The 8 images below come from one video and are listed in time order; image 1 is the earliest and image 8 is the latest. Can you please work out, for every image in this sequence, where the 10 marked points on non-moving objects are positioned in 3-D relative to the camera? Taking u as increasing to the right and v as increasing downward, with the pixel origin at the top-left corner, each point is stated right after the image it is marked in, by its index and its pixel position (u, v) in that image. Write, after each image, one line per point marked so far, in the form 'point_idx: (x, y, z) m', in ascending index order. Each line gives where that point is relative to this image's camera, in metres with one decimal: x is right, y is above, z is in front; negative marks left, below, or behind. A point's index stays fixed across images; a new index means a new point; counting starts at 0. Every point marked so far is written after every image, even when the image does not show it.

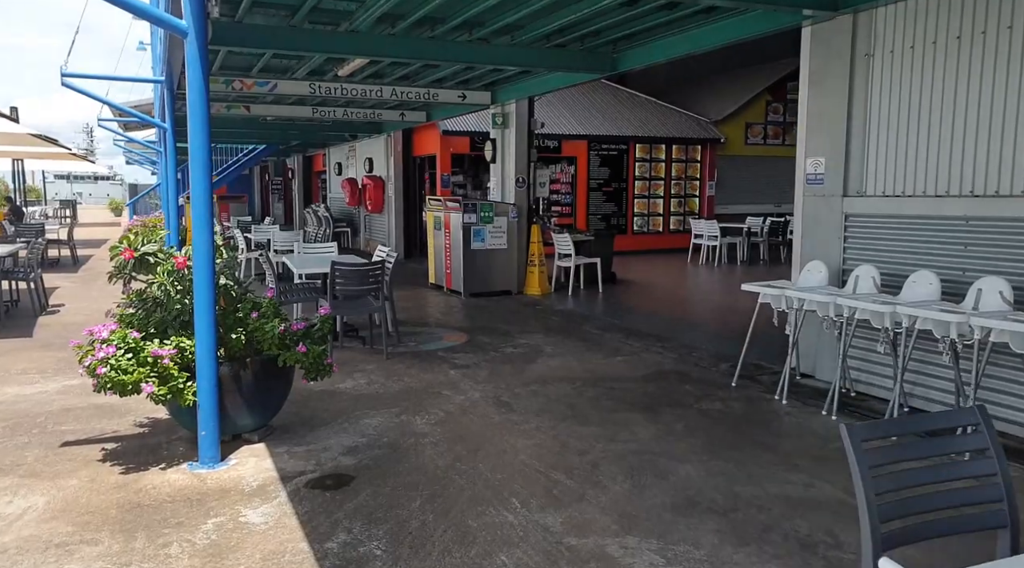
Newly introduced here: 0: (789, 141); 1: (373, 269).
0: (+6.6, +3.4, +18.9) m
1: (-1.2, +0.1, +6.7) m
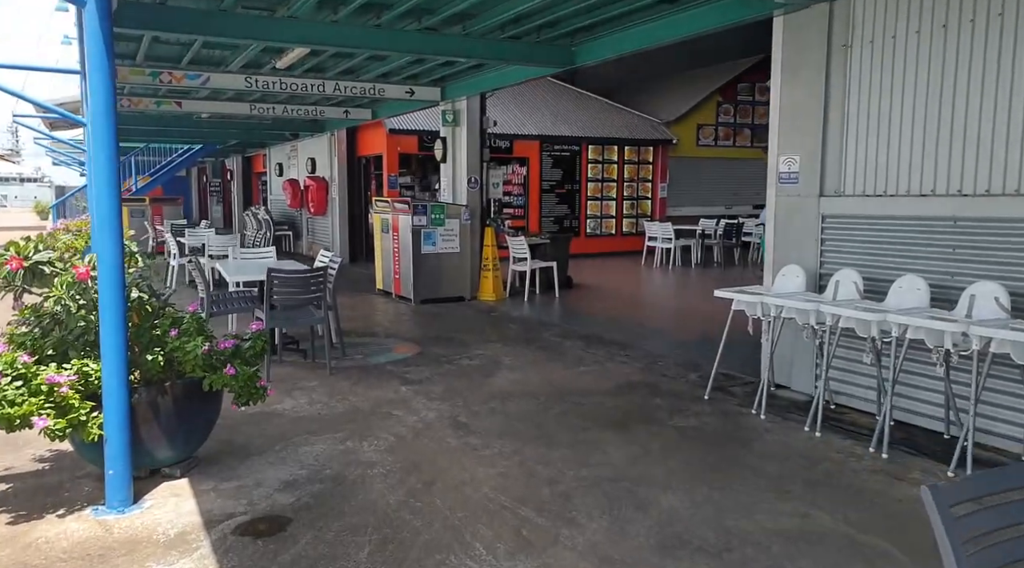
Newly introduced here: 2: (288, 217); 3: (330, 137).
0: (+5.4, +3.3, +18.8) m
1: (-1.5, +0.1, +6.1) m
2: (-5.1, +1.5, +18.0) m
3: (-3.4, +2.8, +14.9) m
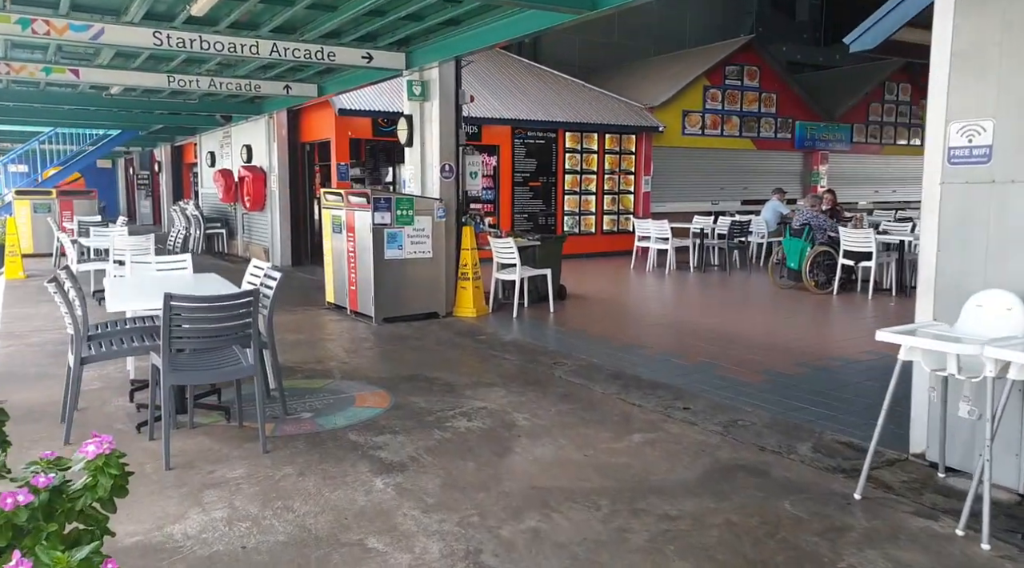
0: (+4.7, +3.3, +17.2) m
1: (-1.4, -0.1, +4.0) m
2: (-5.8, +1.4, +15.7) m
3: (-3.9, +2.7, +12.7) m
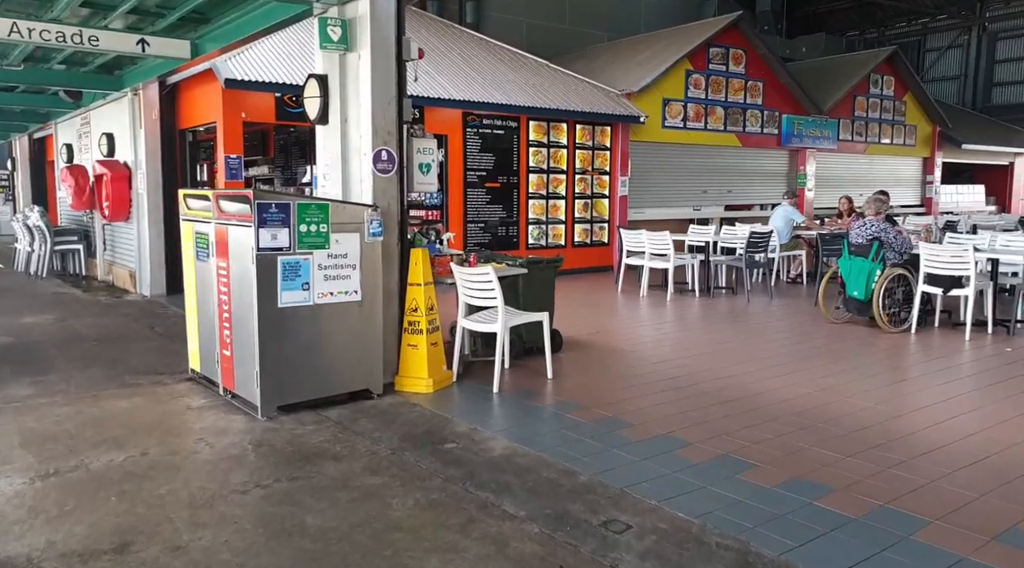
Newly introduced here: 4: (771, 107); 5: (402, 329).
0: (+3.6, +2.9, +14.6) m
1: (-1.2, -0.4, +0.9) m
2: (-6.6, +0.9, +12.1) m
3: (-4.5, +2.2, +9.4) m
4: (+5.1, +3.5, +15.7) m
5: (-0.8, -0.3, +5.4) m
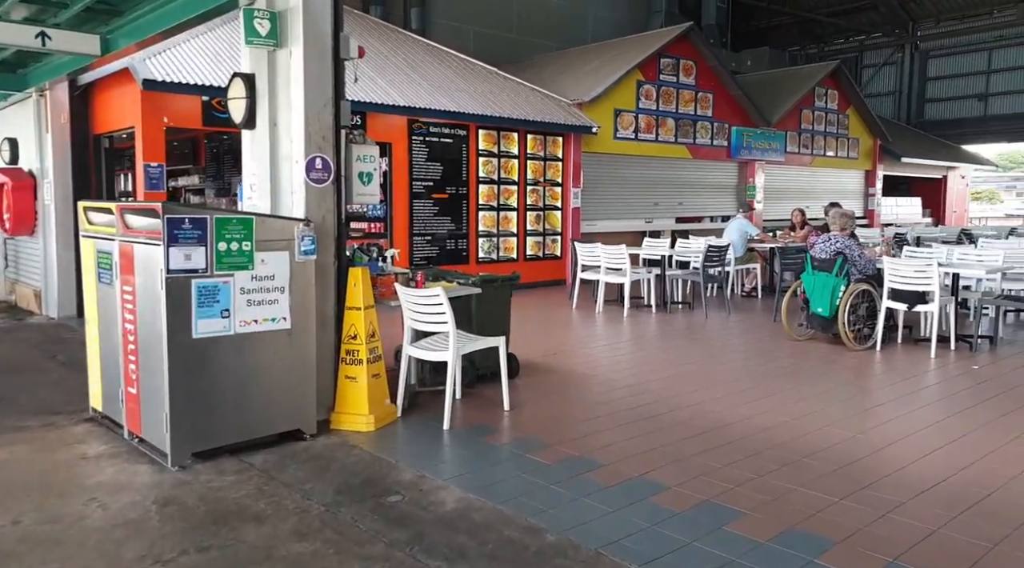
0: (+2.7, +2.7, +14.3) m
1: (-1.2, -0.5, +0.3) m
2: (-7.3, +0.7, +11.1) m
3: (-5.1, +2.0, +8.5) m
4: (+4.1, +3.2, +15.5) m
5: (-1.0, -0.5, +4.8) m
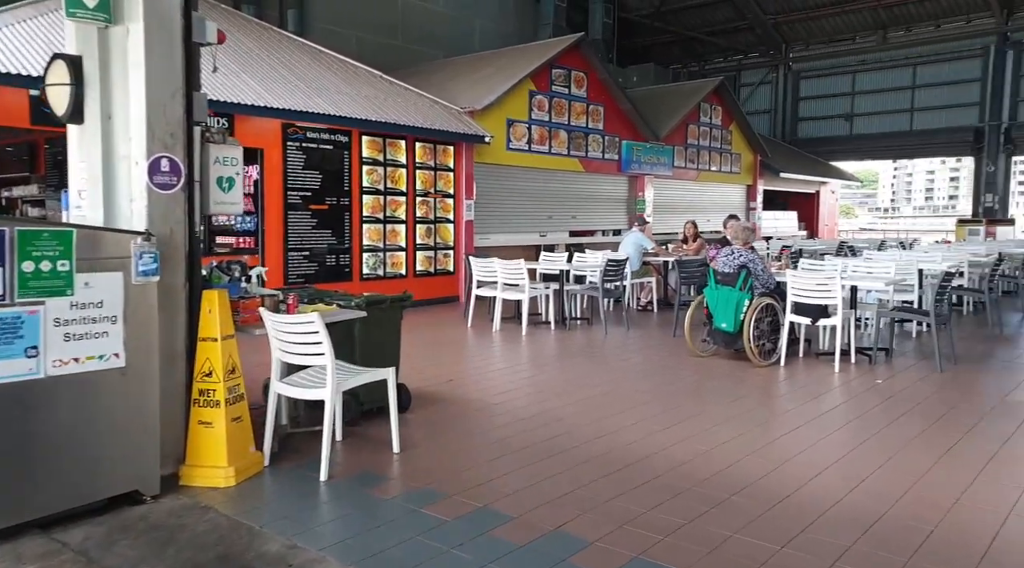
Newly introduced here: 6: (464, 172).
0: (+0.8, +2.4, +14.0) m
1: (-1.1, -0.6, -0.5) m
2: (-8.7, +0.3, +9.4) m
3: (-6.1, +1.7, +7.2) m
4: (+1.9, +2.9, +15.4) m
5: (-1.6, -0.6, +4.0) m
6: (-0.7, +1.6, +11.4) m
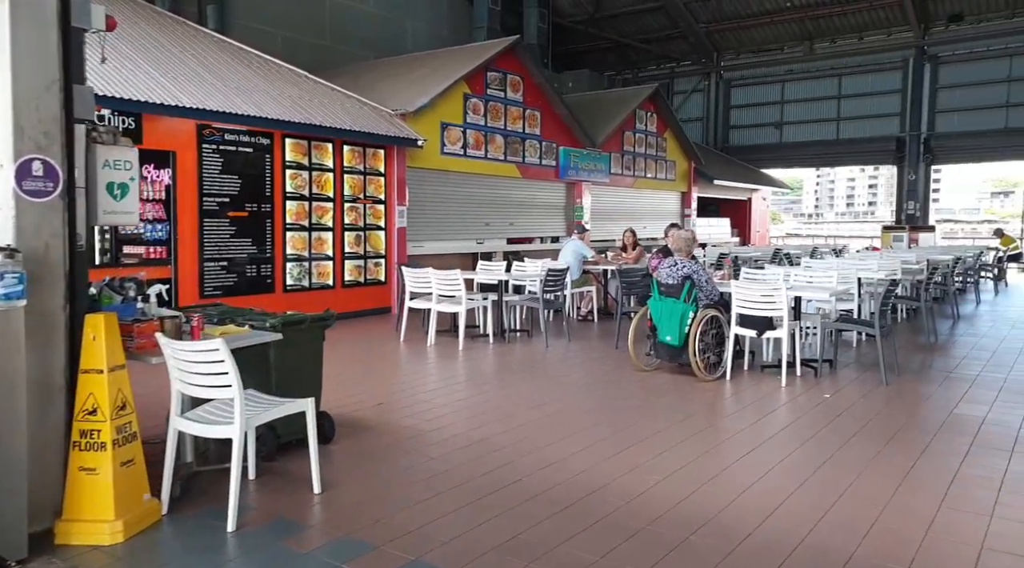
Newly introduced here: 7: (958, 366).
0: (-0.4, +2.2, +13.6) m
1: (-1.0, -0.6, -1.0) m
2: (-9.4, +0.2, +8.3) m
3: (-6.7, +1.6, +6.2) m
4: (+0.7, +2.8, +15.0) m
5: (-1.9, -0.7, +3.4) m
6: (-1.6, +1.5, +10.9) m
7: (+4.7, -0.9, +8.4) m
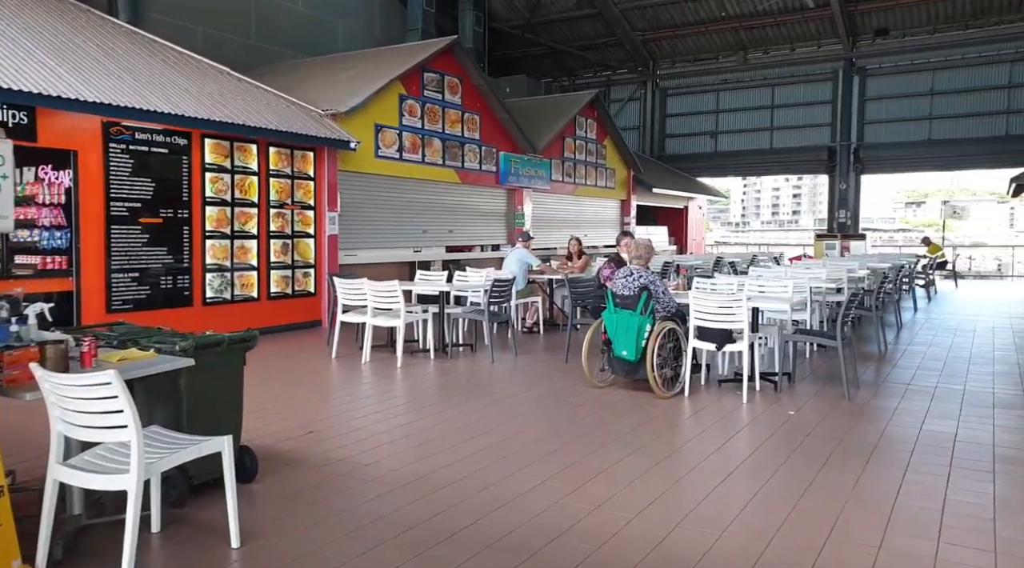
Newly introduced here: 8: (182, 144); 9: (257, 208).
0: (-1.3, +2.1, +13.0) m
1: (-0.8, -0.7, -1.6) m
2: (-9.9, 0.0, +6.9) m
3: (-7.0, +1.5, +5.2) m
4: (-0.4, +2.6, +14.5) m
5: (-2.0, -0.8, +2.7) m
6: (-2.3, +1.3, +10.2) m
7: (+4.1, -1.0, +8.2) m
8: (-3.5, +1.5, +8.5) m
9: (-3.0, +0.9, +9.4) m
